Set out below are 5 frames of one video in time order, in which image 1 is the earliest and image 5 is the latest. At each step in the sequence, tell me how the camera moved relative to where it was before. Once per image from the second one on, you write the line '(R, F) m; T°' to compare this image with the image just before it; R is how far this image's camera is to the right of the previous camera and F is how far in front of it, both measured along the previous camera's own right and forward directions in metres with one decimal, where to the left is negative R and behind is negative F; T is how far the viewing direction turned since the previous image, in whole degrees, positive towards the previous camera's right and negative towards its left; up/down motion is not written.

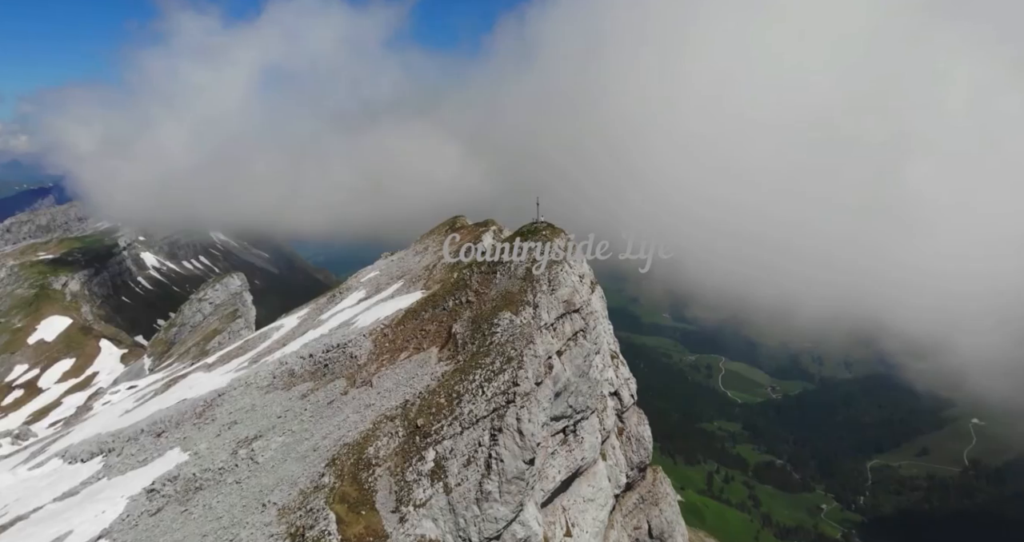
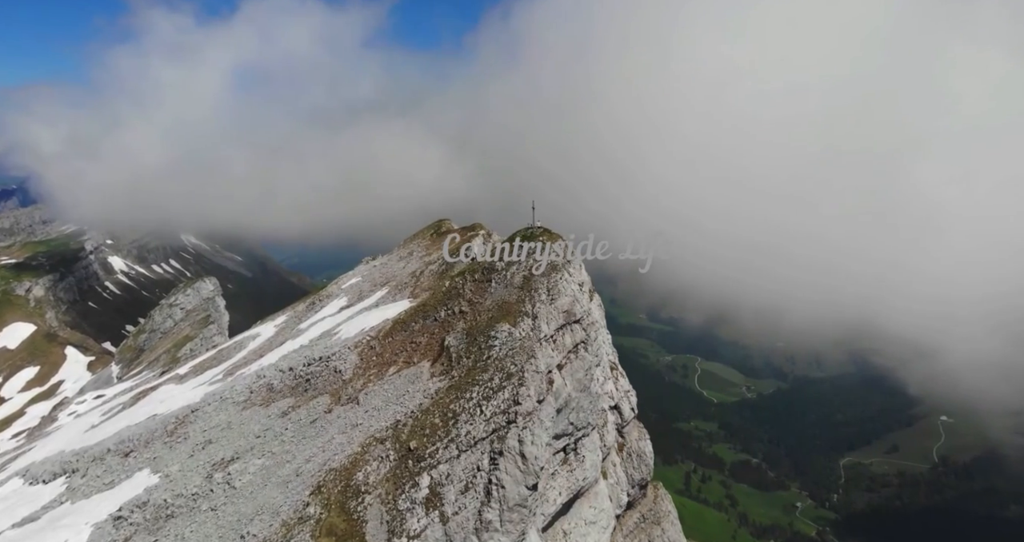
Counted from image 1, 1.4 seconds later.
(-1.2, +2.5) m; +2°
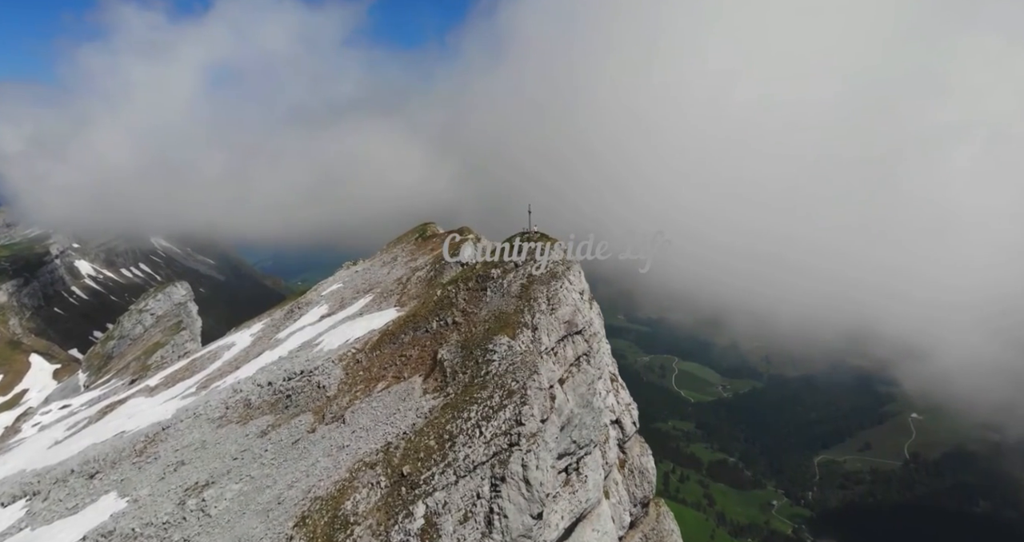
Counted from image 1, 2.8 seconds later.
(-1.2, +2.5) m; +2°
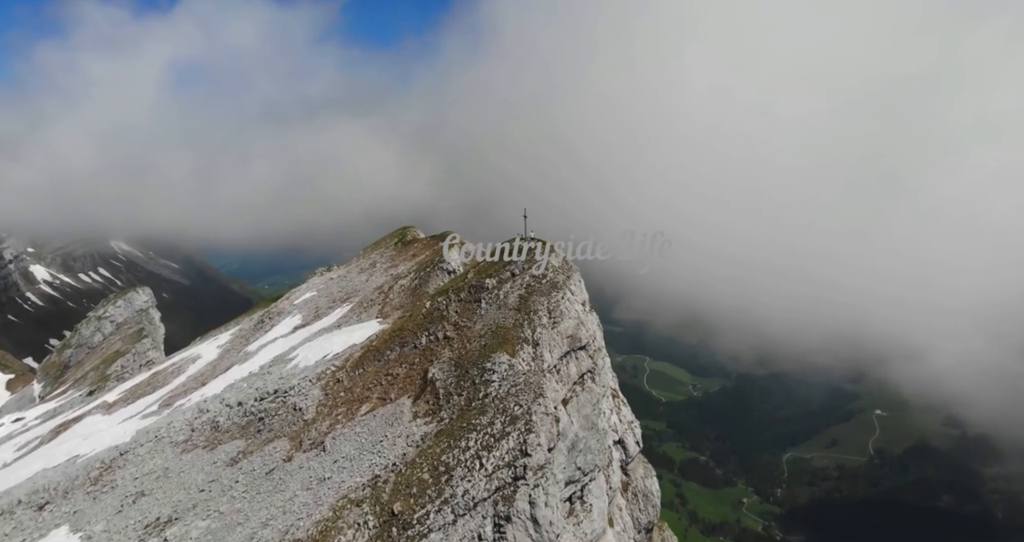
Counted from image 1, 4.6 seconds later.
(-1.4, +3.2) m; +3°
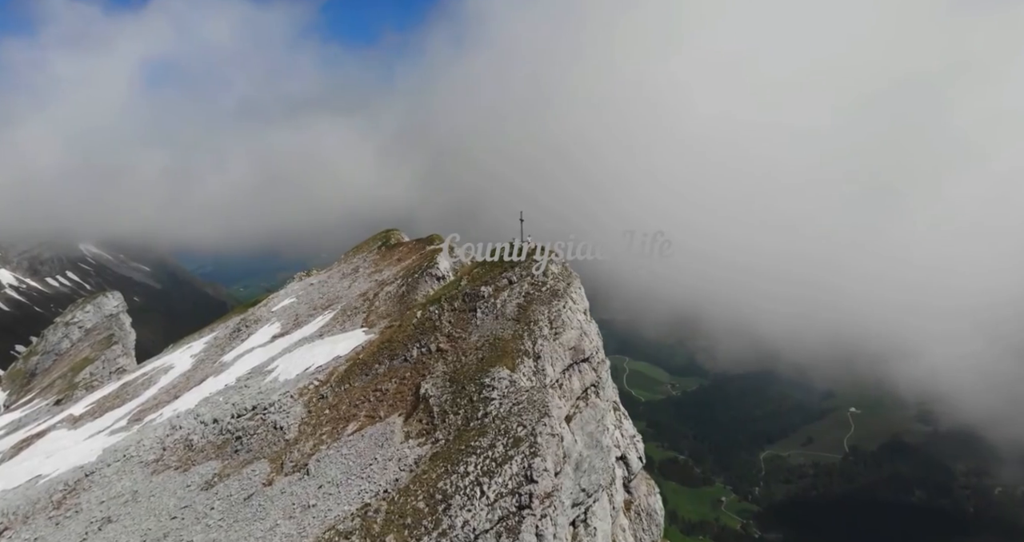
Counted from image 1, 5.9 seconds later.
(-1.0, +2.3) m; +2°
